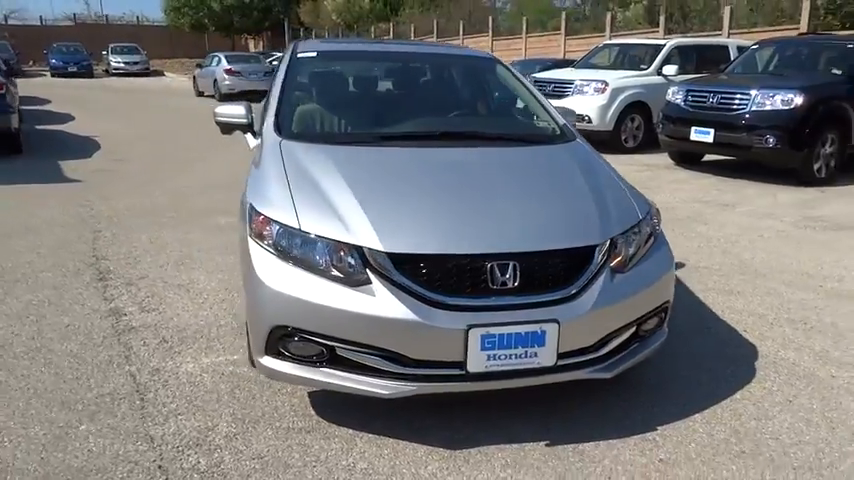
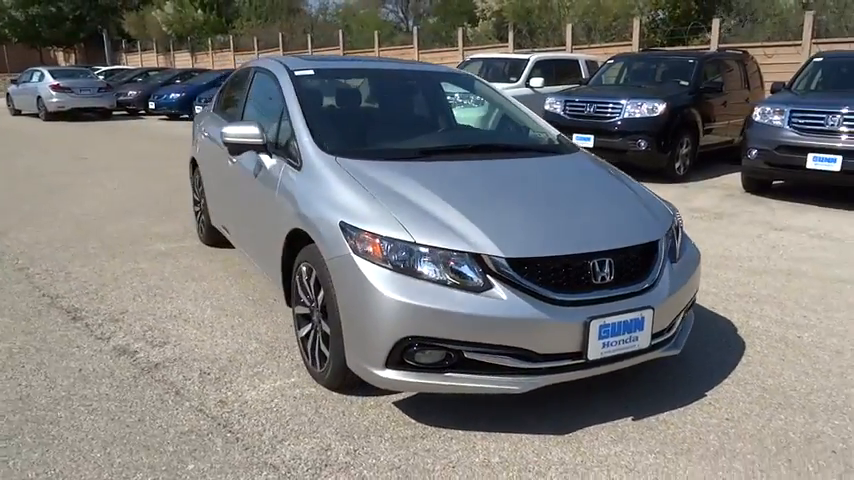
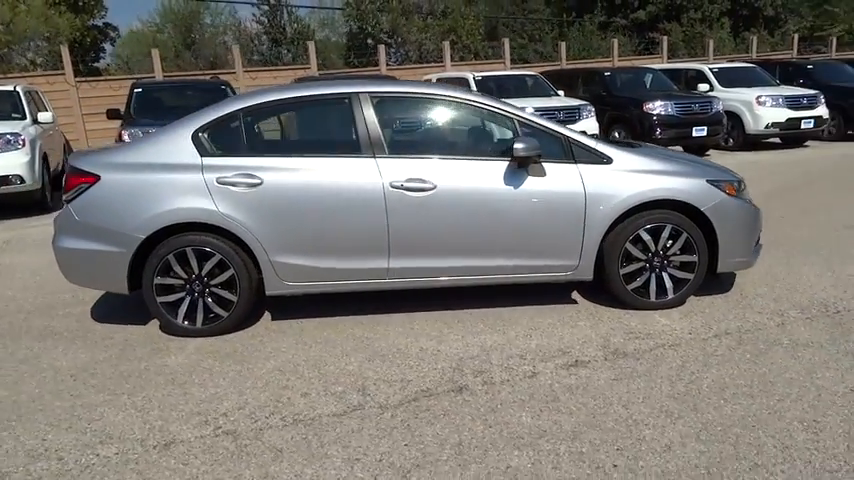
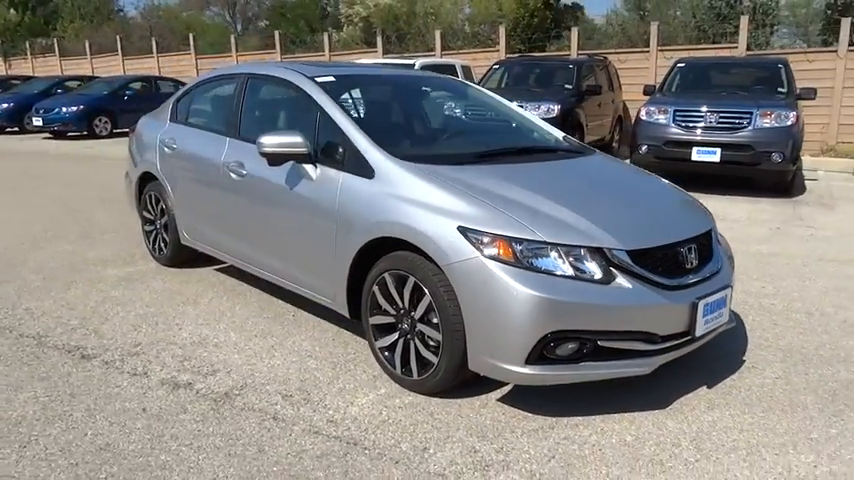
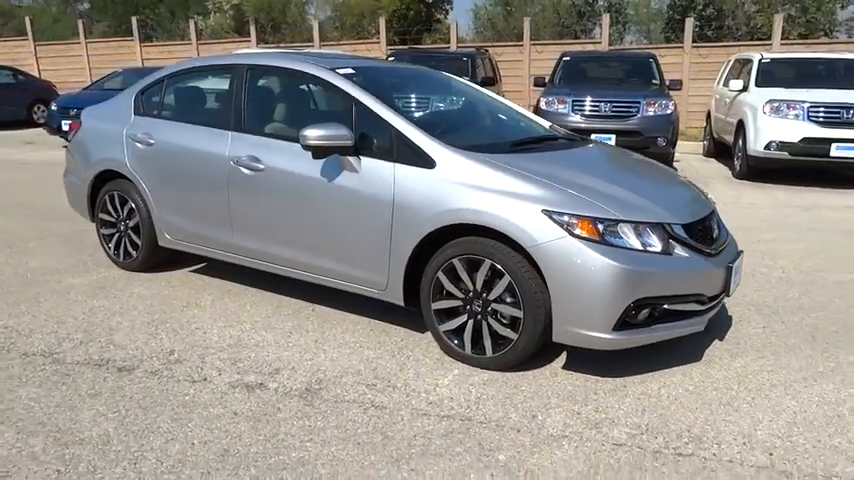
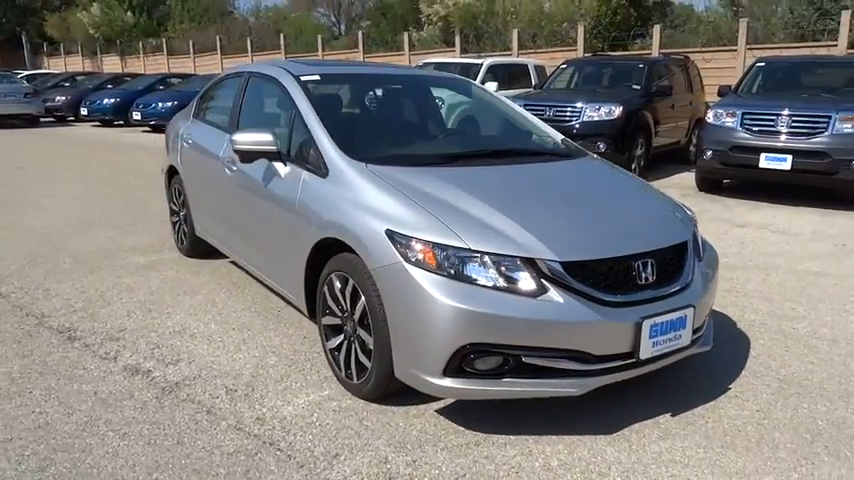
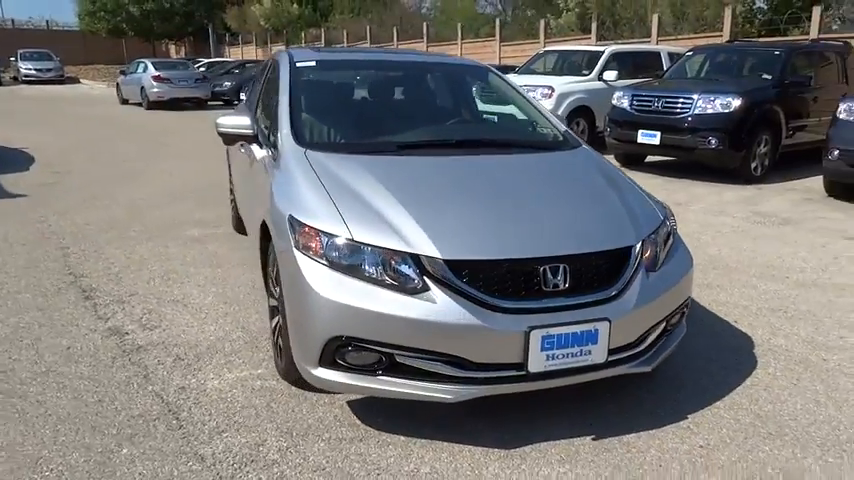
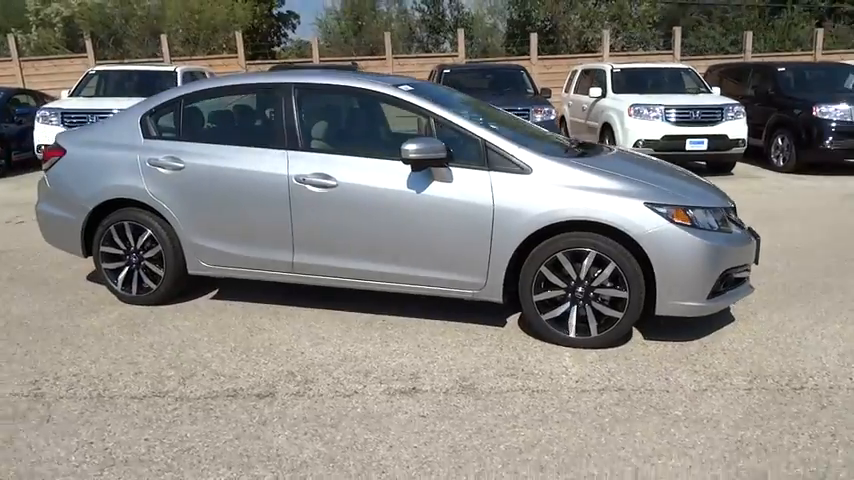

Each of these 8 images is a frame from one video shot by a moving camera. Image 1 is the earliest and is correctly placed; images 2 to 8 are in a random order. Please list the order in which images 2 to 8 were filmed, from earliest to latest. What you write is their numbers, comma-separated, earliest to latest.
7, 2, 6, 4, 5, 8, 3
